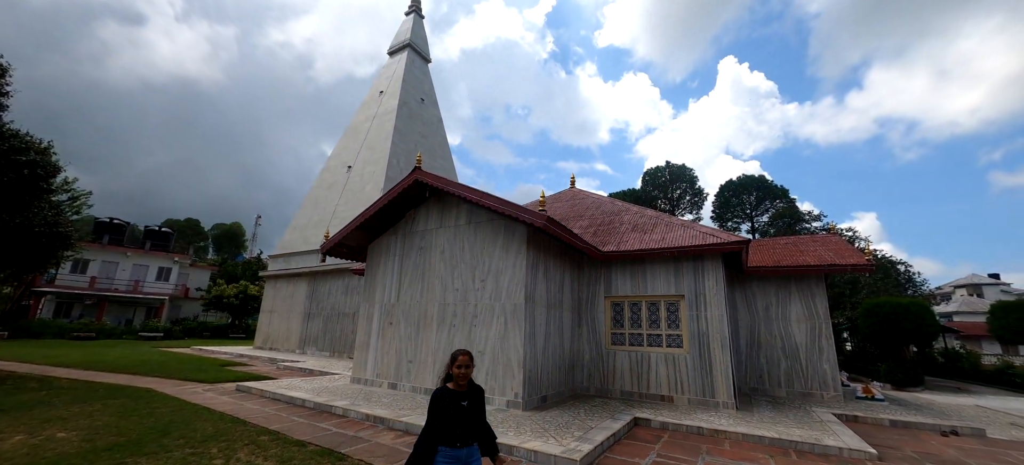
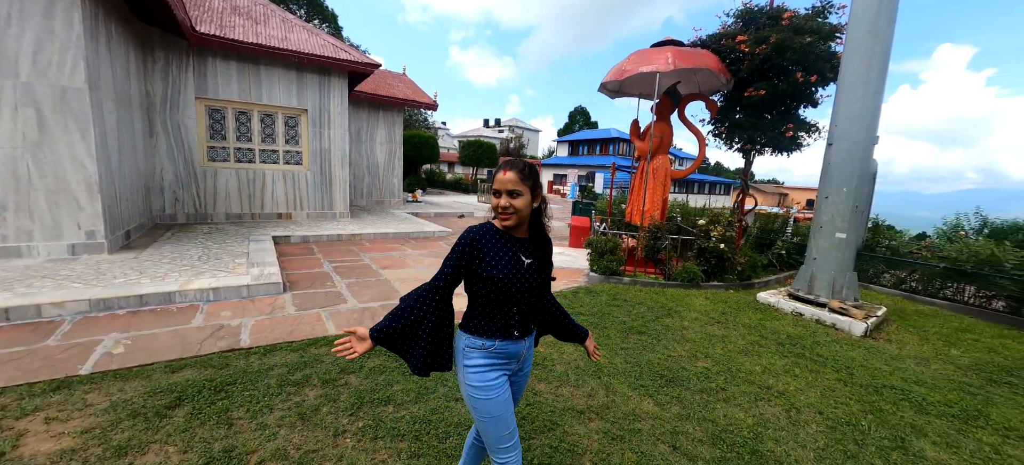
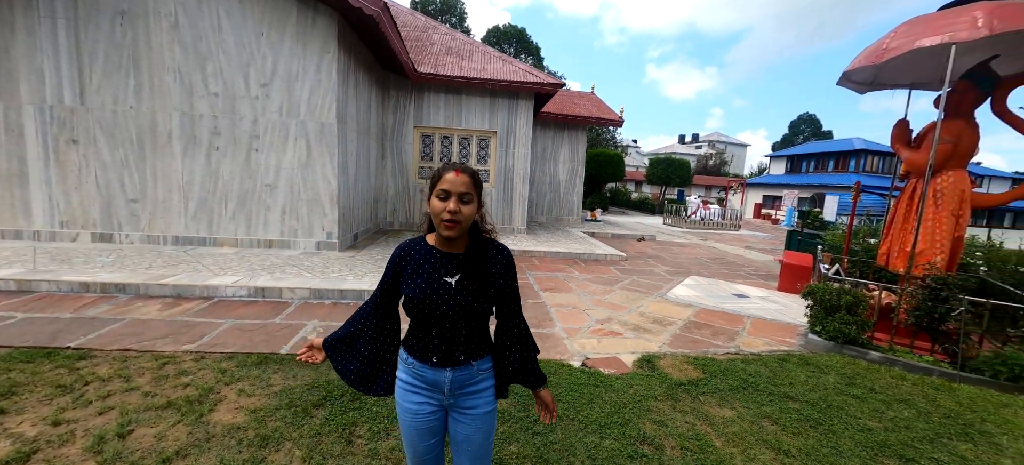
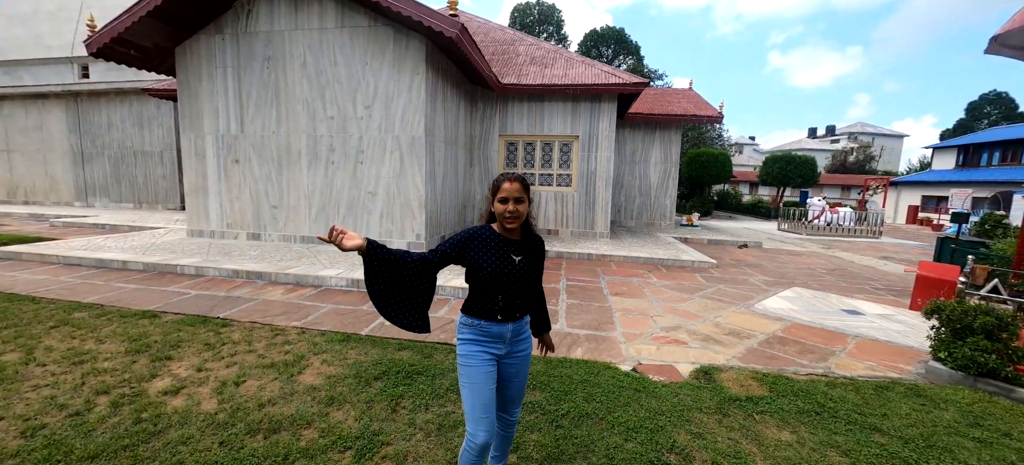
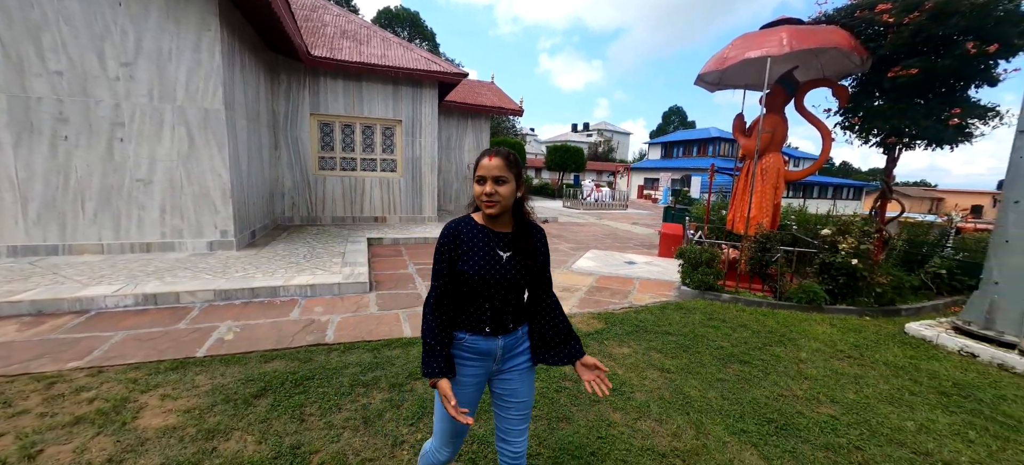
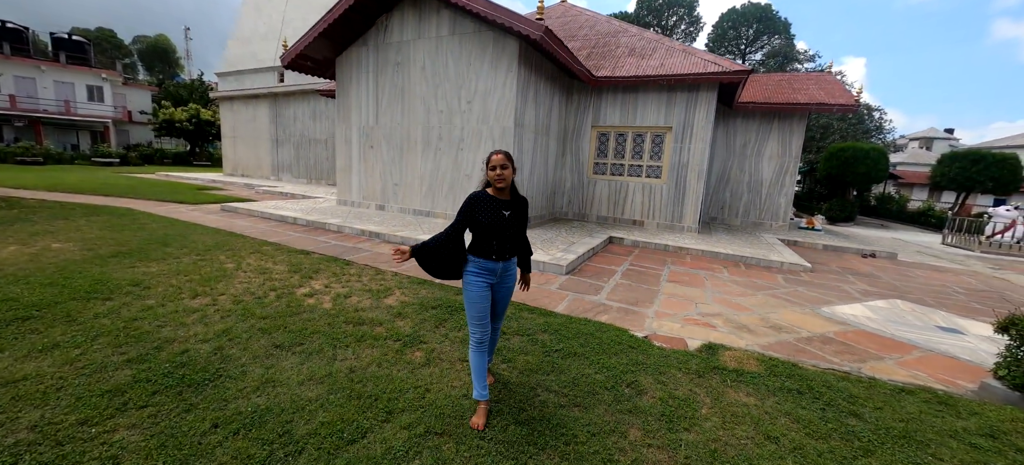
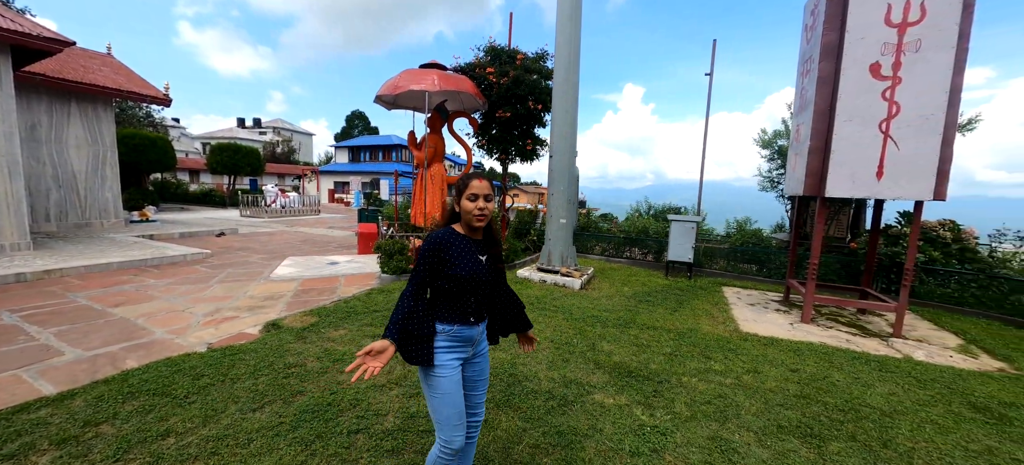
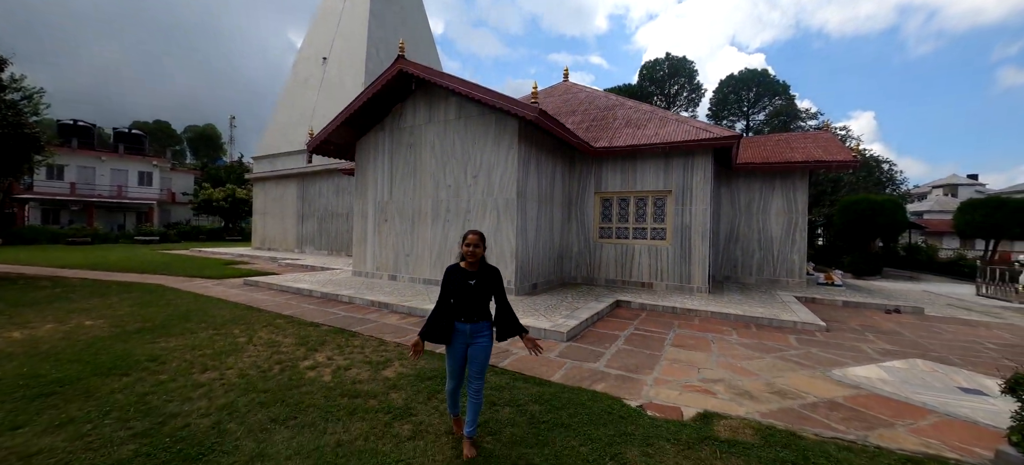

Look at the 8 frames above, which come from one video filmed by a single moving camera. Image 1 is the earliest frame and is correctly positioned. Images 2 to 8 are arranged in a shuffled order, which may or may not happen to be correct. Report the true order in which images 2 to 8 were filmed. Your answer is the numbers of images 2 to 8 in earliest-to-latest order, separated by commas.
8, 6, 4, 3, 5, 2, 7
